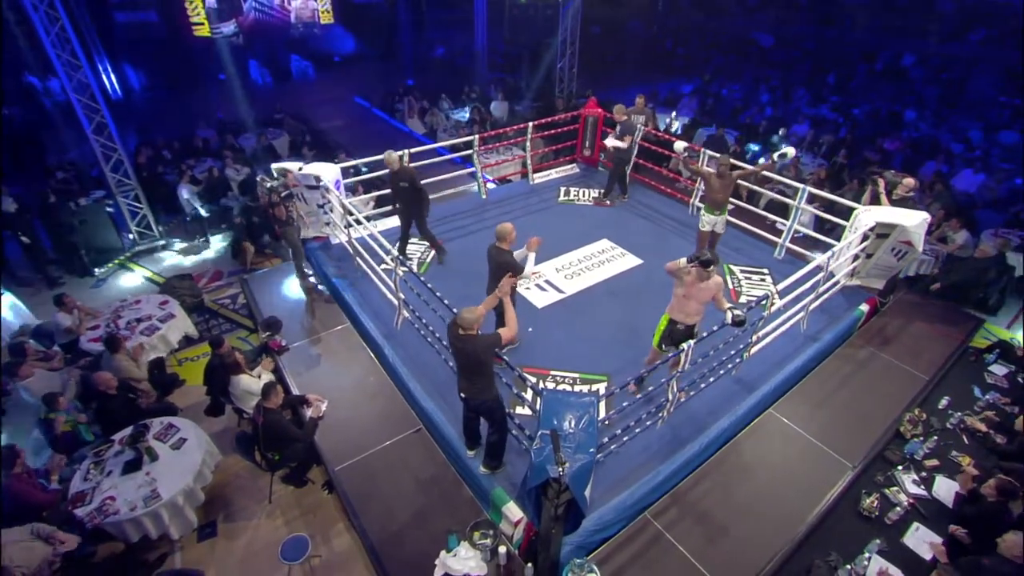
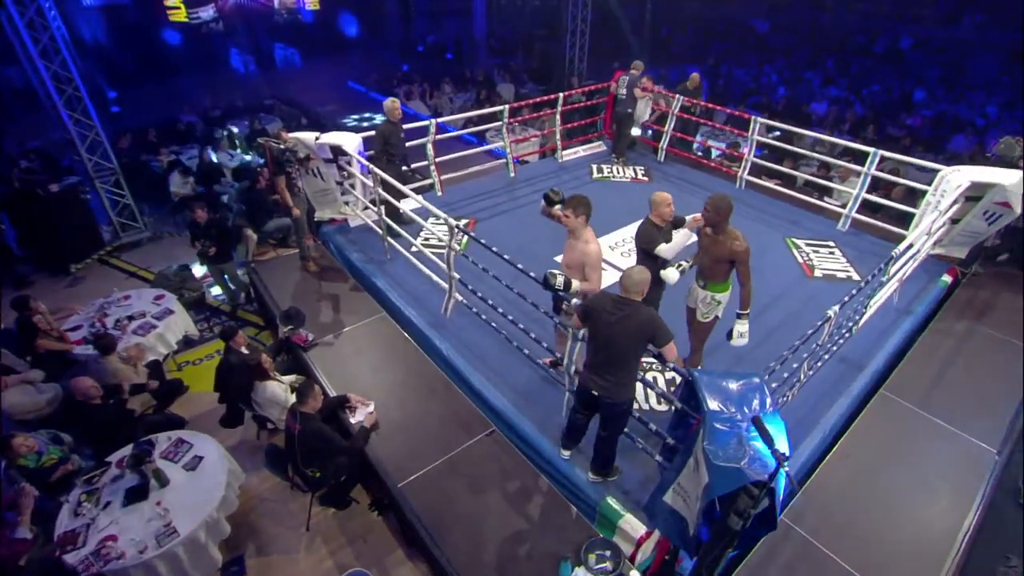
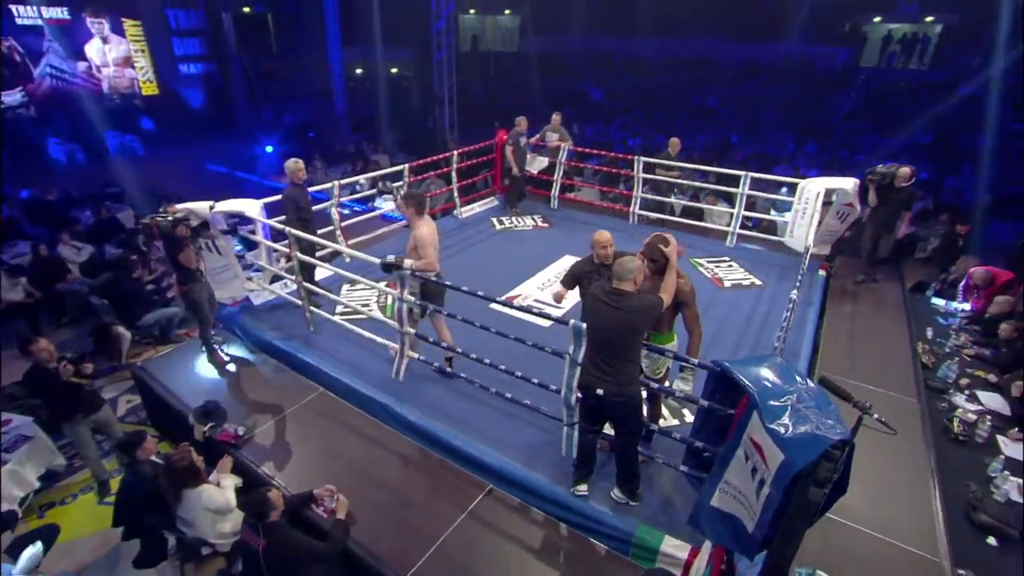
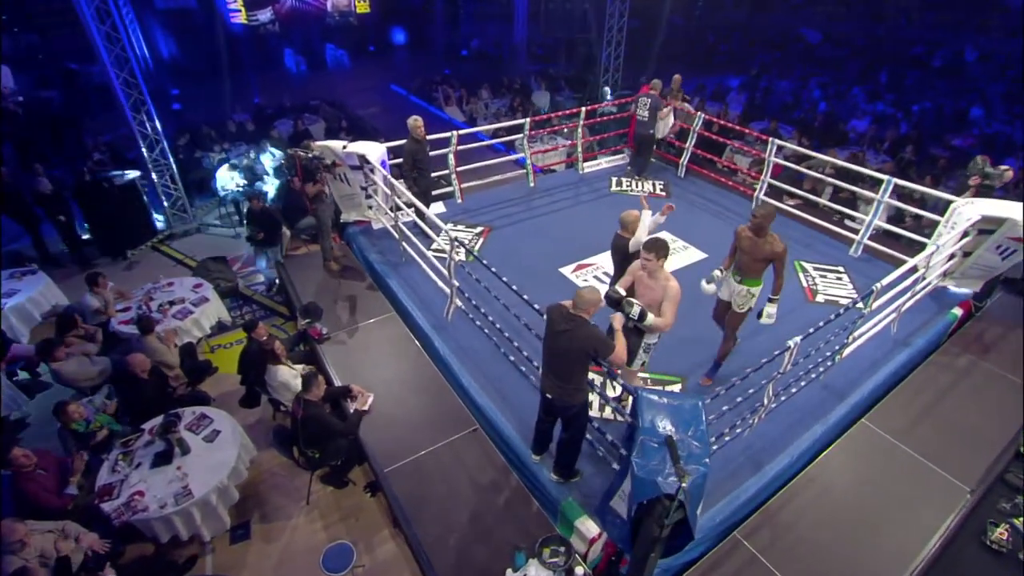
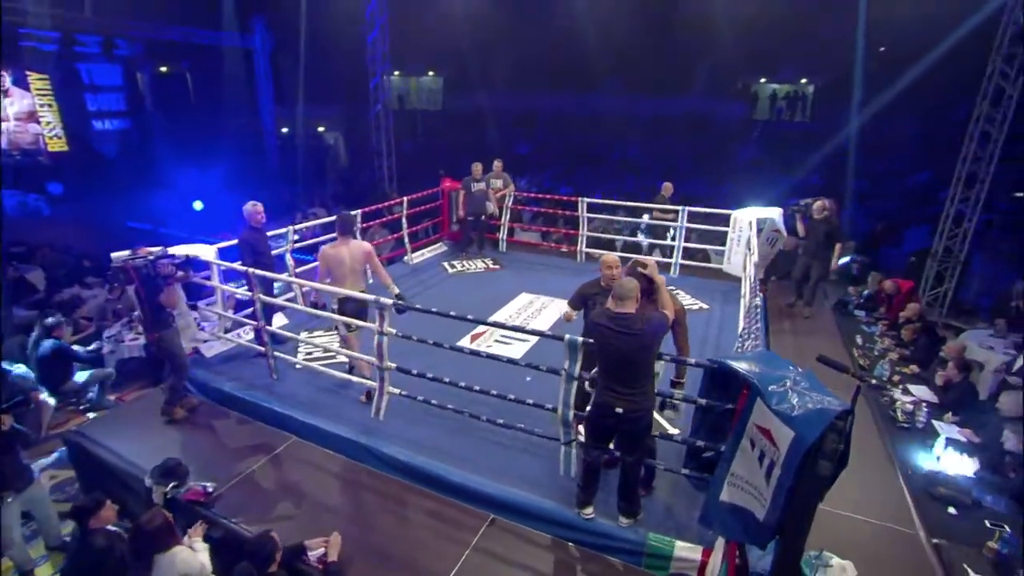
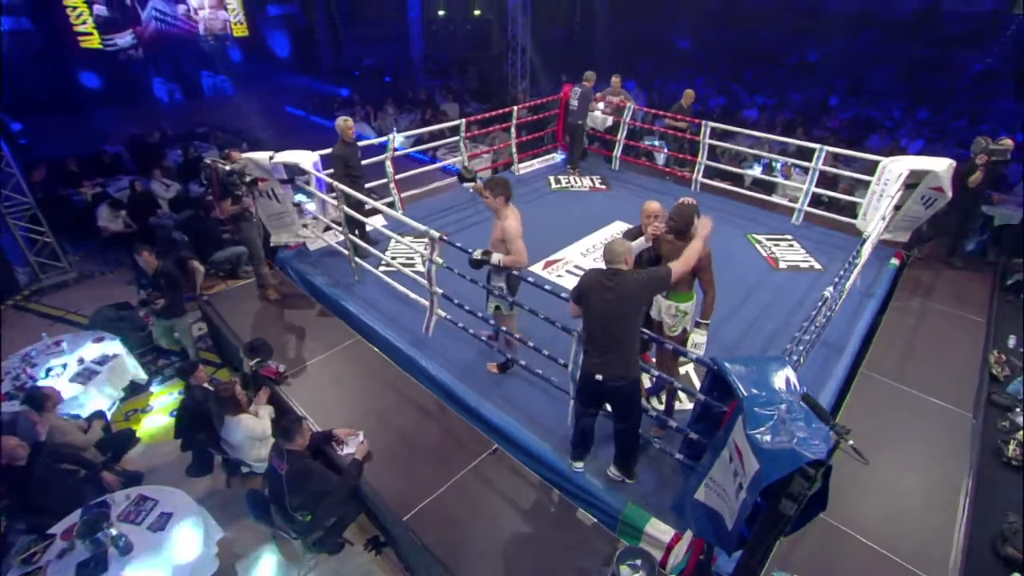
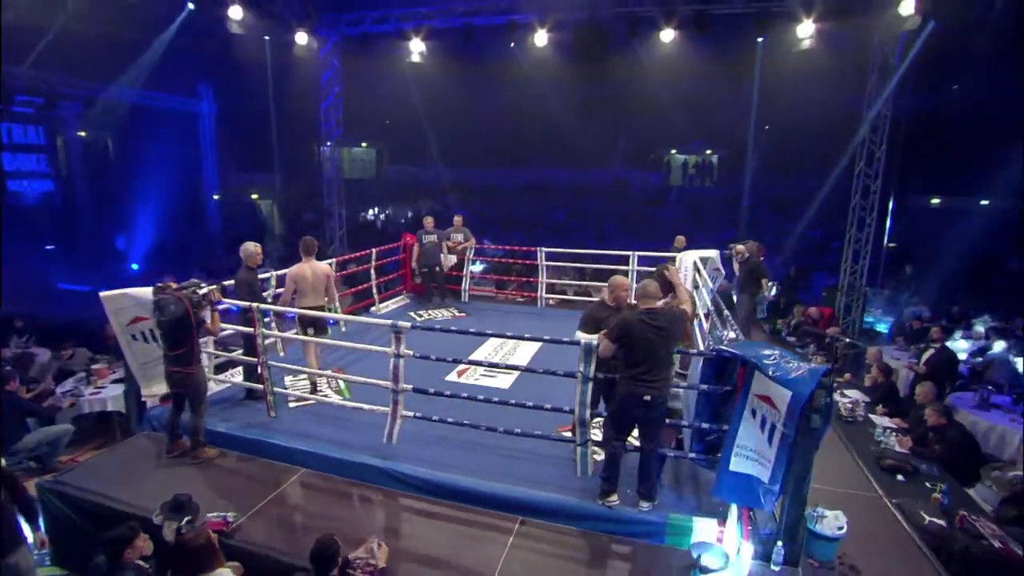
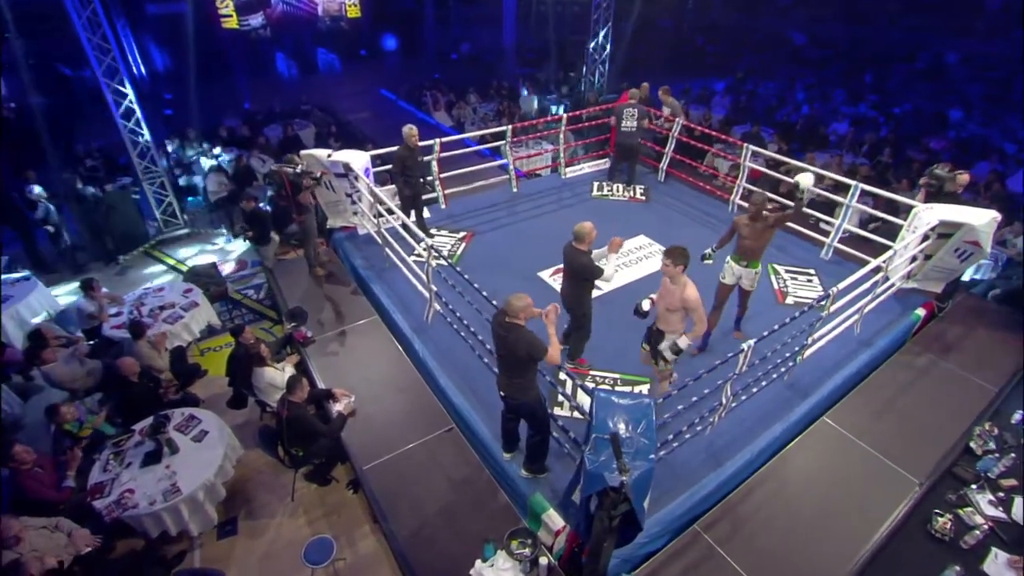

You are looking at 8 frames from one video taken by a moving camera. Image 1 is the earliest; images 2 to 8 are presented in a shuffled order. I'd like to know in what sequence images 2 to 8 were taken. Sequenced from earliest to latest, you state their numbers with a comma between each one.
8, 4, 2, 6, 3, 5, 7
